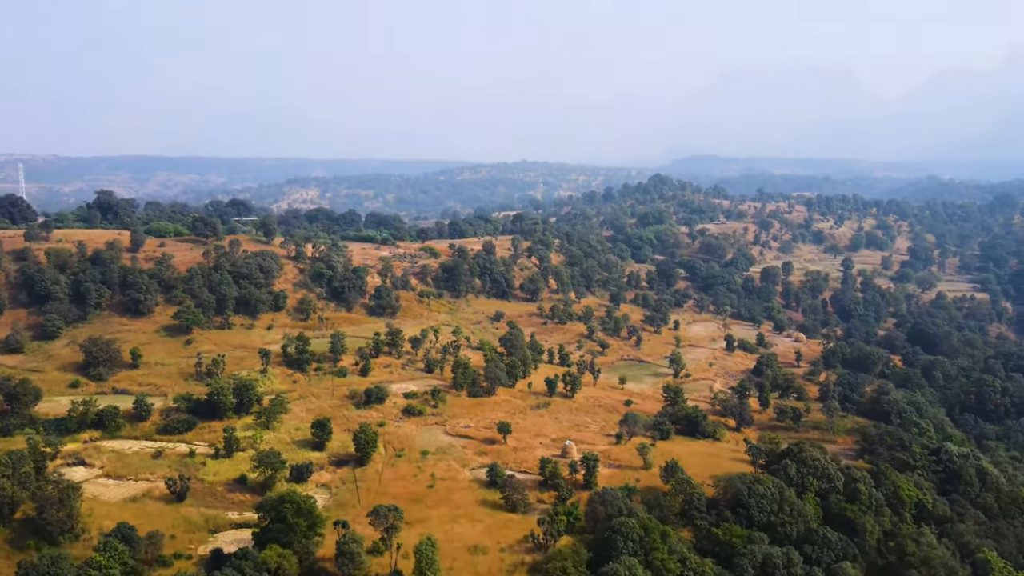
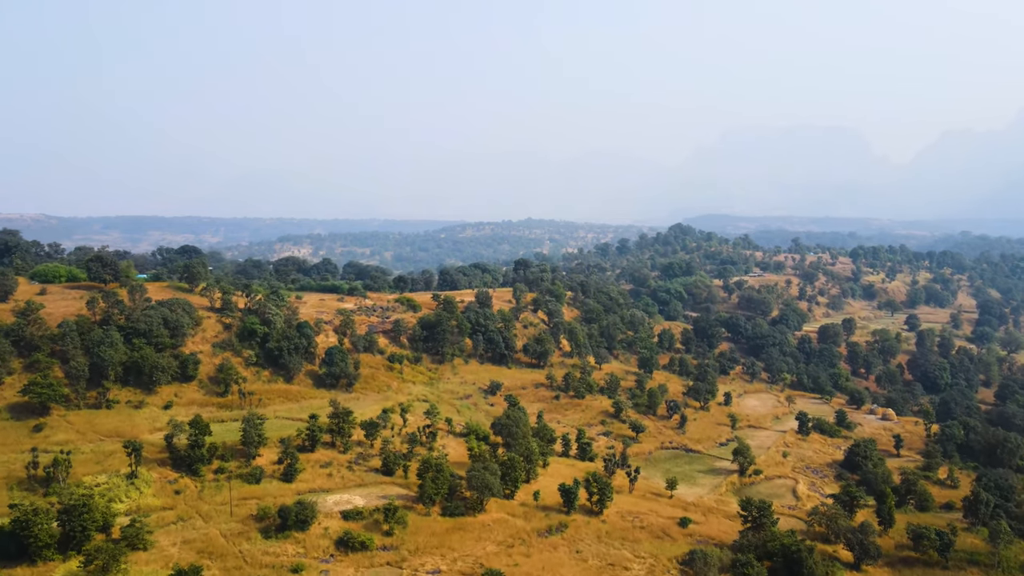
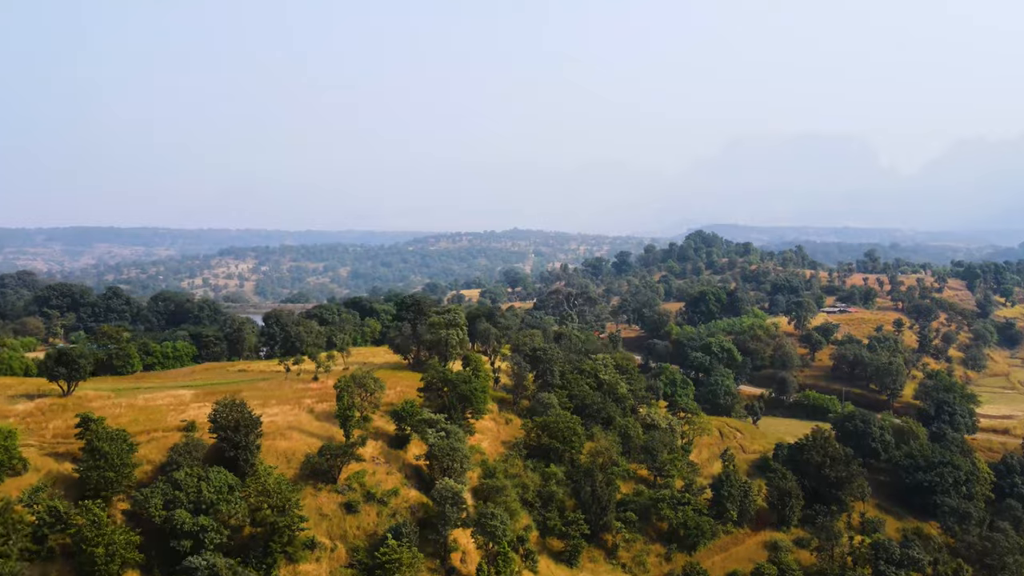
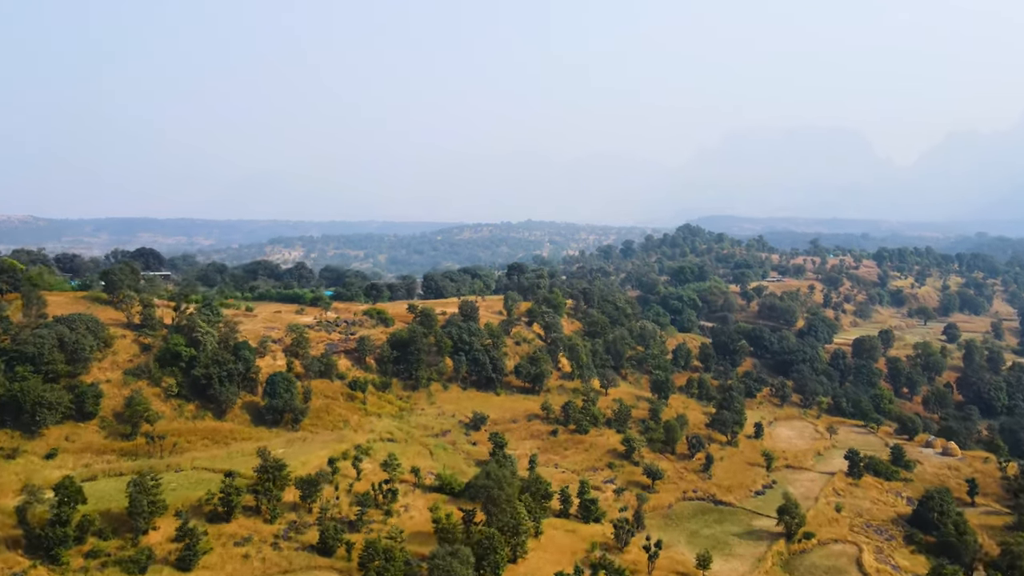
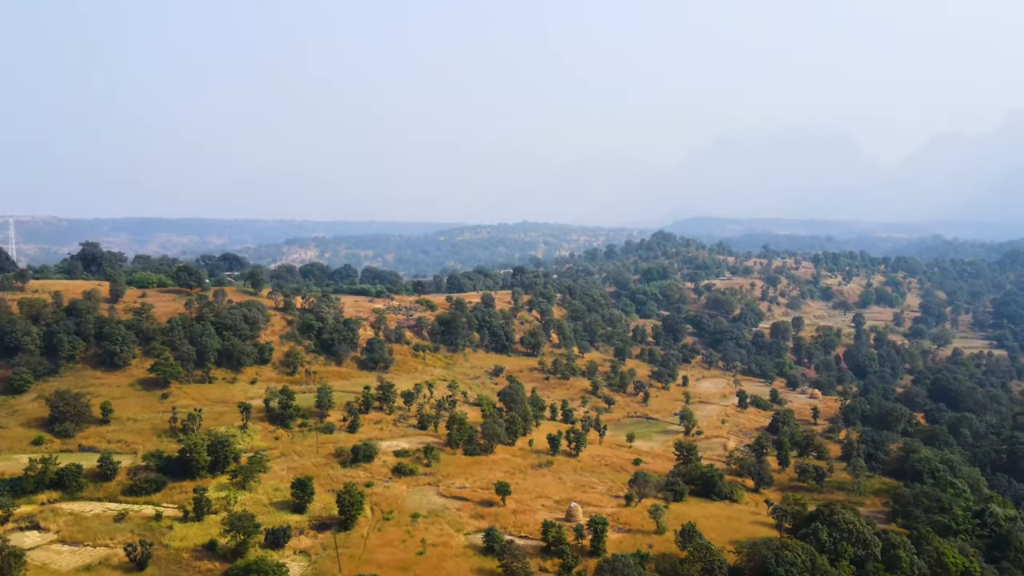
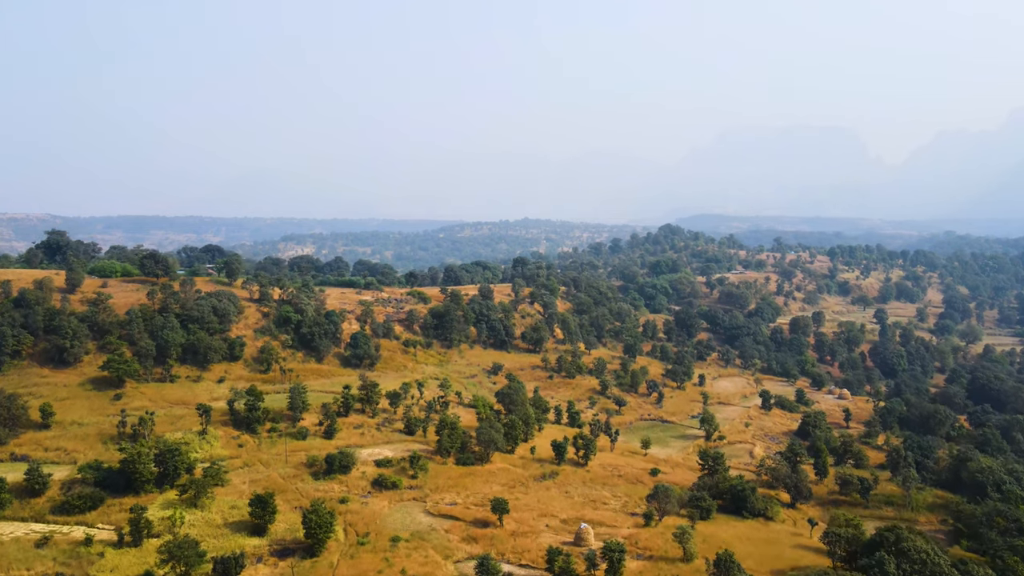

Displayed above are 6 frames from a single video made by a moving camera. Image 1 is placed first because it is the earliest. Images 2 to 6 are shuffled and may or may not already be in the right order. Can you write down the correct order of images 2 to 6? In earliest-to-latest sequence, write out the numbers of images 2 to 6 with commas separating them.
5, 6, 2, 4, 3
